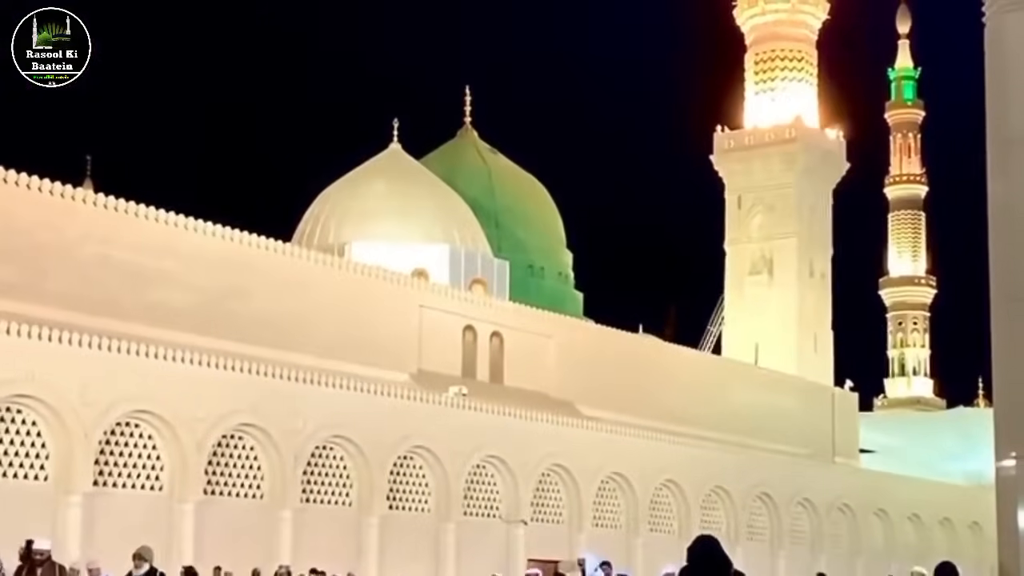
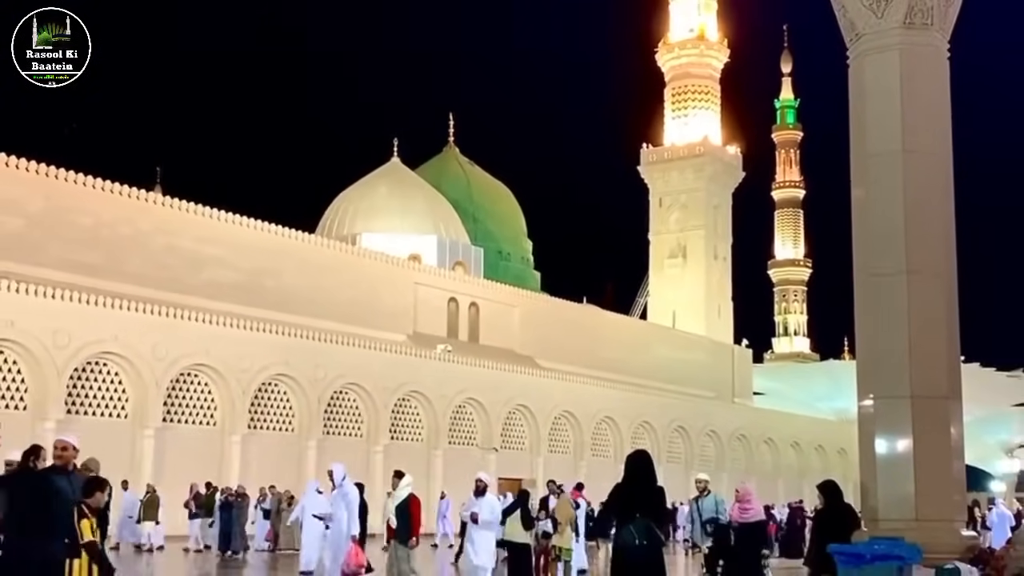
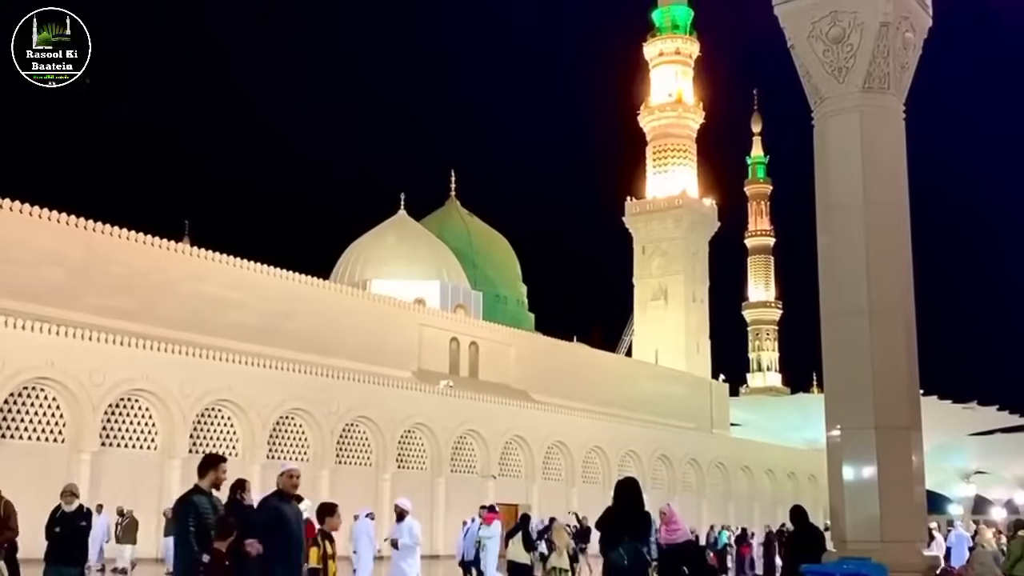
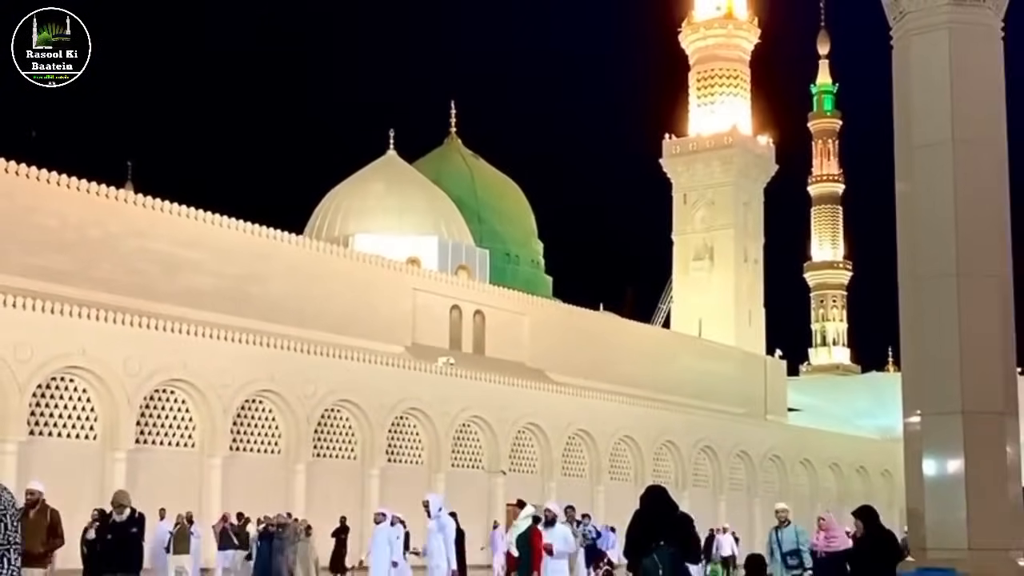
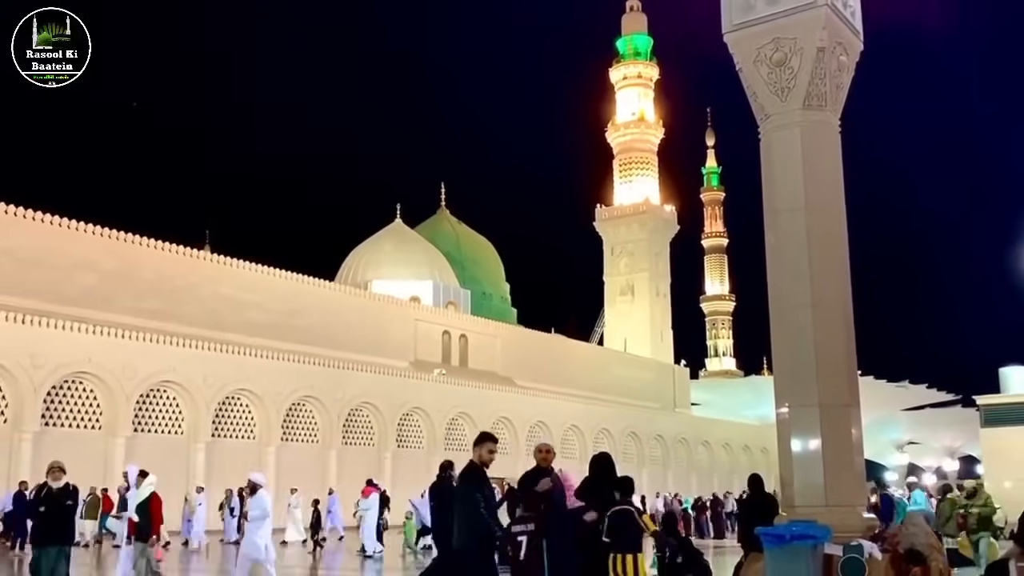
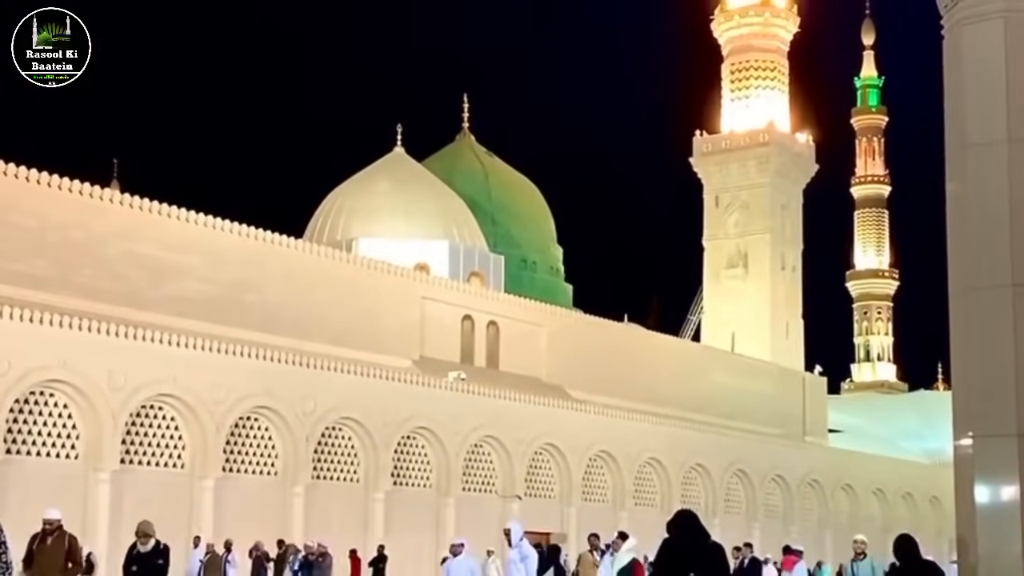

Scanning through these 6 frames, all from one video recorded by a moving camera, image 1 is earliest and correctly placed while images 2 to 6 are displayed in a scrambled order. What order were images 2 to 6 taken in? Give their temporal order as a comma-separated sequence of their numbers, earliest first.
6, 4, 2, 3, 5
